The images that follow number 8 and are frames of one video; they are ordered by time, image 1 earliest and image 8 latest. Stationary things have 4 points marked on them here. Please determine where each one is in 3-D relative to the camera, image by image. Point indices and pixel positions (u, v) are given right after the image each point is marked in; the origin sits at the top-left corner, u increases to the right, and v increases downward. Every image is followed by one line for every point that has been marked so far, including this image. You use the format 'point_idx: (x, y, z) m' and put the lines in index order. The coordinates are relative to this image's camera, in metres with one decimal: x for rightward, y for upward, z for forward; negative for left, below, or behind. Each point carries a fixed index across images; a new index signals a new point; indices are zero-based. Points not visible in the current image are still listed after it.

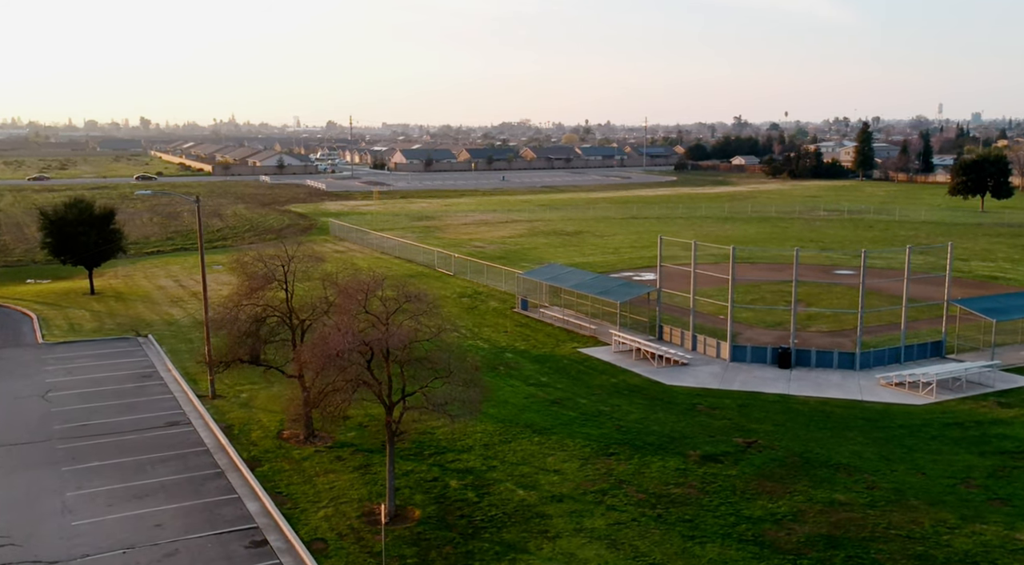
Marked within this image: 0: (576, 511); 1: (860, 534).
0: (+1.4, -5.0, +19.4) m
1: (+7.2, -5.2, +18.5) m
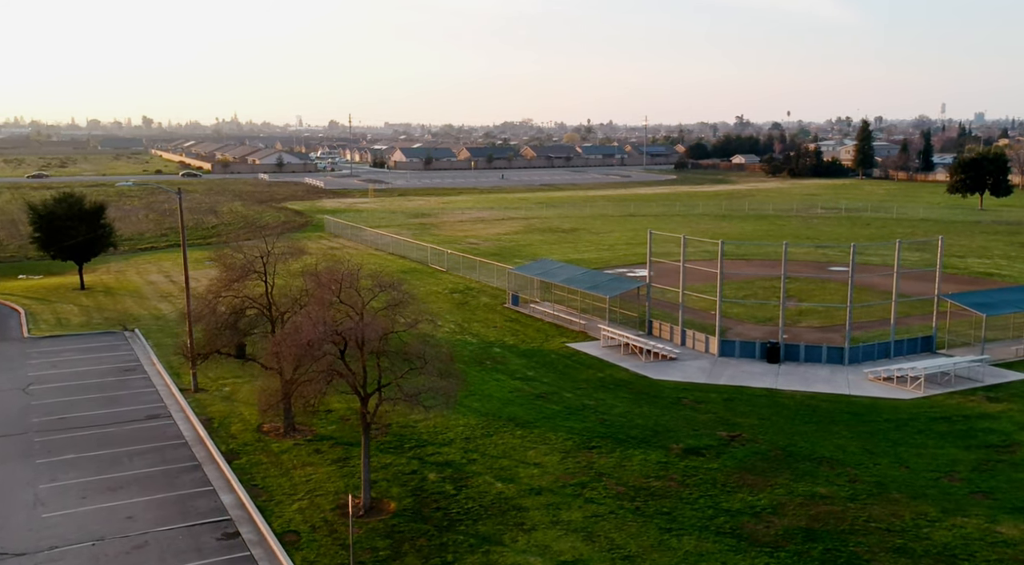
0: (+0.9, -4.8, +19.2) m
1: (+6.7, -5.0, +18.3) m
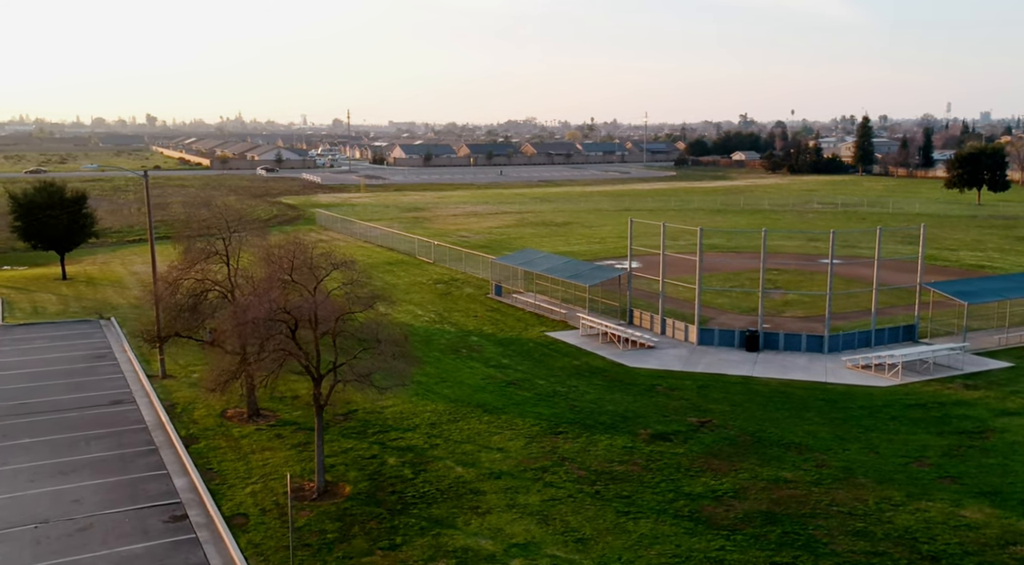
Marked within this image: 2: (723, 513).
0: (0.0, -4.3, +18.9) m
1: (+5.8, -4.6, +18.0) m
2: (+4.2, -4.6, +17.8) m
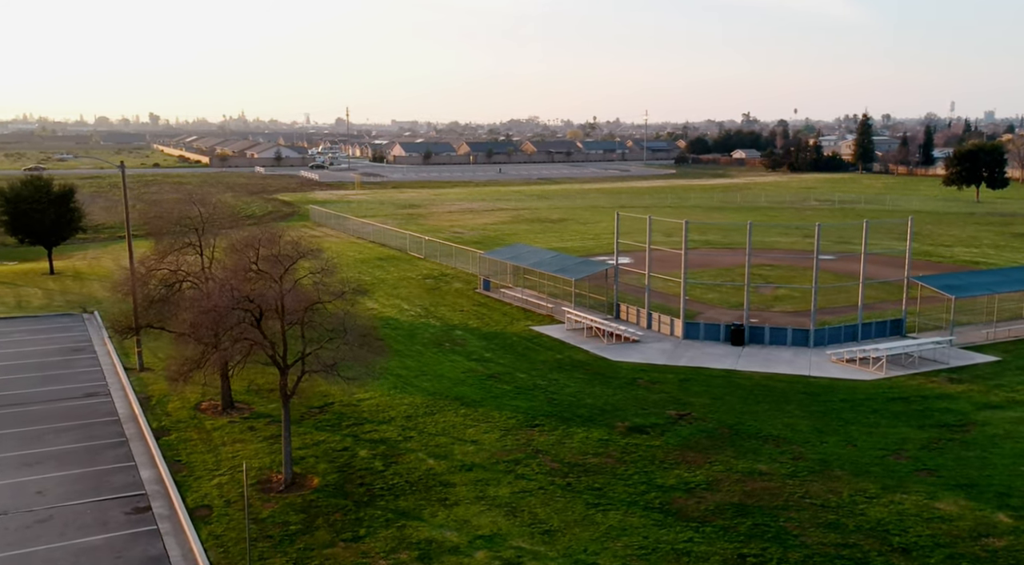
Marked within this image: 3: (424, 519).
0: (-0.6, -4.1, +18.7) m
1: (+5.2, -4.4, +17.7) m
2: (+3.6, -4.4, +17.6) m
3: (-1.6, -4.4, +16.6) m
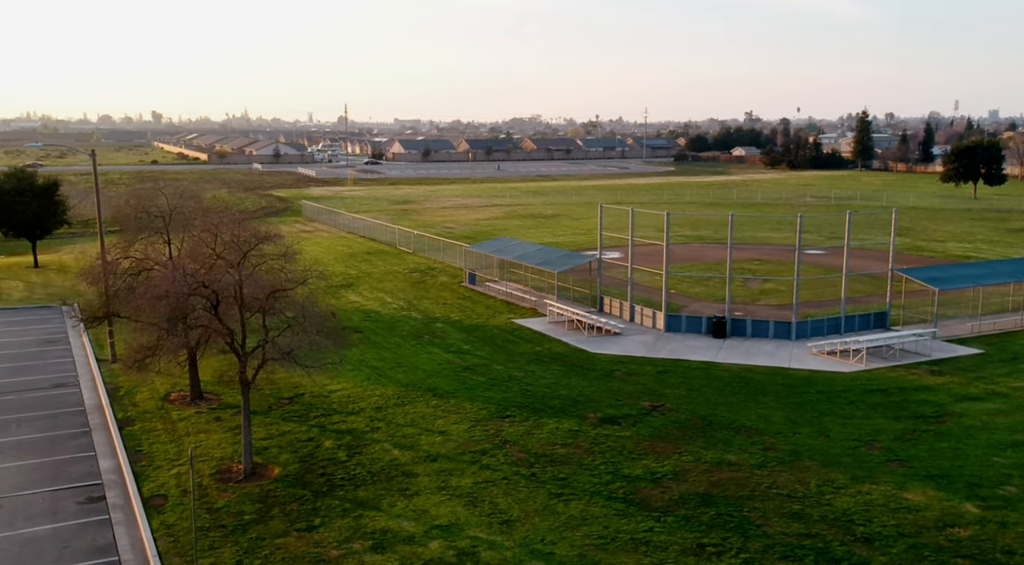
0: (-1.4, -3.9, +18.5) m
1: (+4.4, -4.1, +17.5) m
2: (+2.8, -4.1, +17.4) m
3: (-2.4, -4.1, +16.3) m
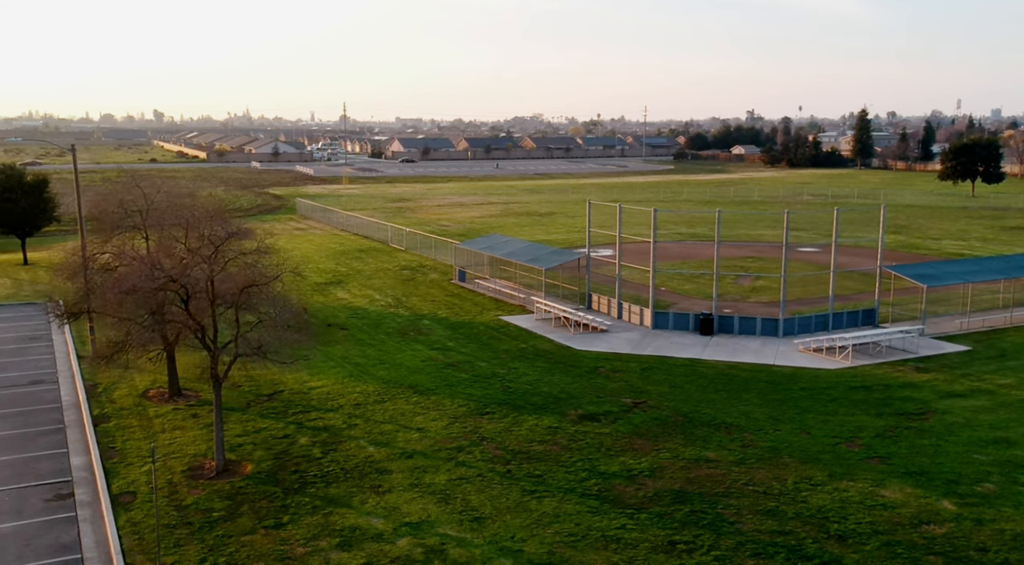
0: (-1.9, -3.8, +18.3) m
1: (+3.9, -4.0, +17.3) m
2: (+2.3, -4.0, +17.2) m
3: (-2.9, -4.0, +16.2) m
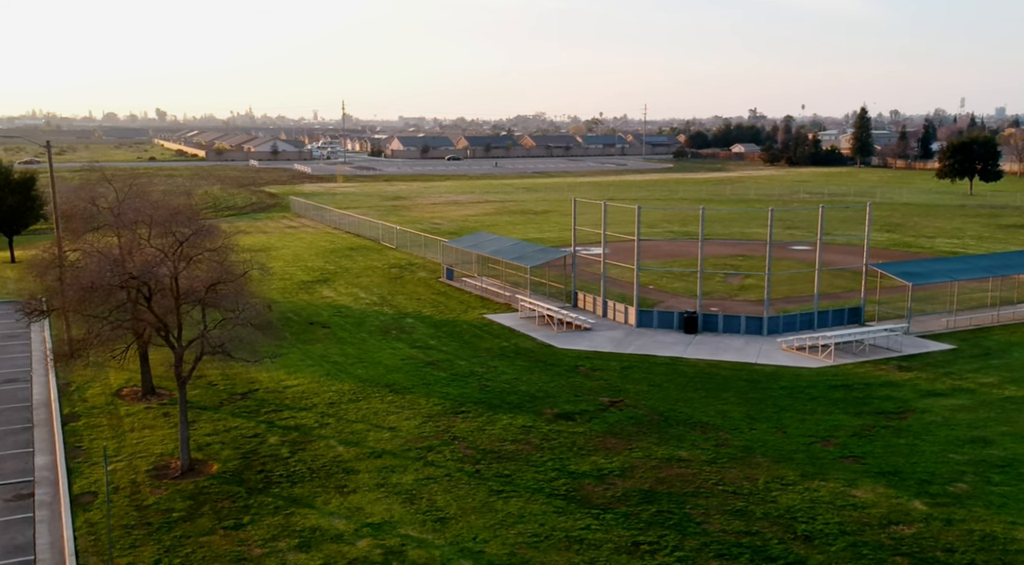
0: (-2.5, -3.7, +18.1) m
1: (+3.3, -4.0, +17.2) m
2: (+1.7, -4.0, +17.0) m
3: (-3.5, -4.0, +16.0) m
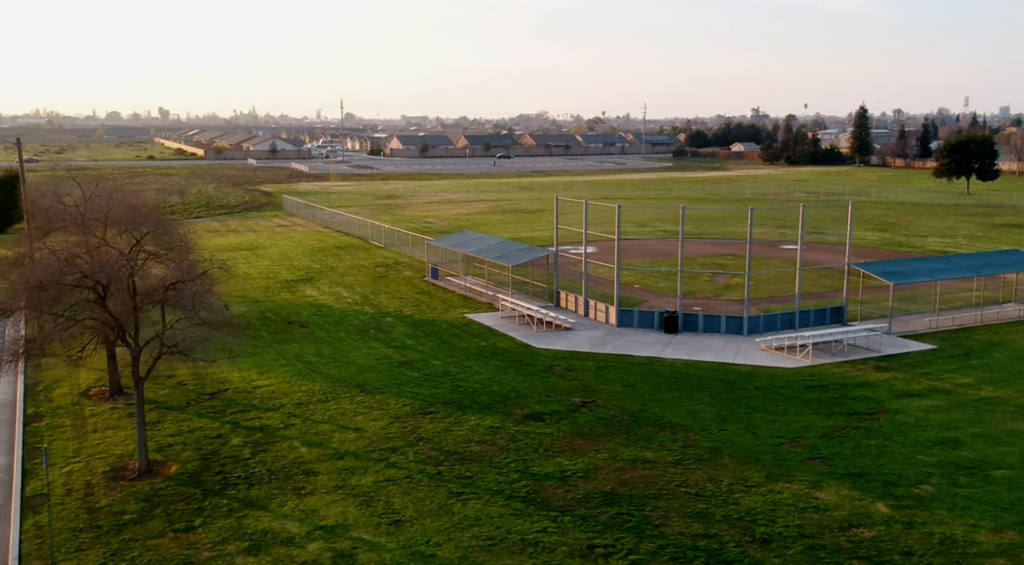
0: (-3.3, -3.7, +17.9) m
1: (+2.5, -4.0, +17.0) m
2: (+0.9, -4.0, +16.8) m
3: (-4.3, -4.0, +15.8) m
